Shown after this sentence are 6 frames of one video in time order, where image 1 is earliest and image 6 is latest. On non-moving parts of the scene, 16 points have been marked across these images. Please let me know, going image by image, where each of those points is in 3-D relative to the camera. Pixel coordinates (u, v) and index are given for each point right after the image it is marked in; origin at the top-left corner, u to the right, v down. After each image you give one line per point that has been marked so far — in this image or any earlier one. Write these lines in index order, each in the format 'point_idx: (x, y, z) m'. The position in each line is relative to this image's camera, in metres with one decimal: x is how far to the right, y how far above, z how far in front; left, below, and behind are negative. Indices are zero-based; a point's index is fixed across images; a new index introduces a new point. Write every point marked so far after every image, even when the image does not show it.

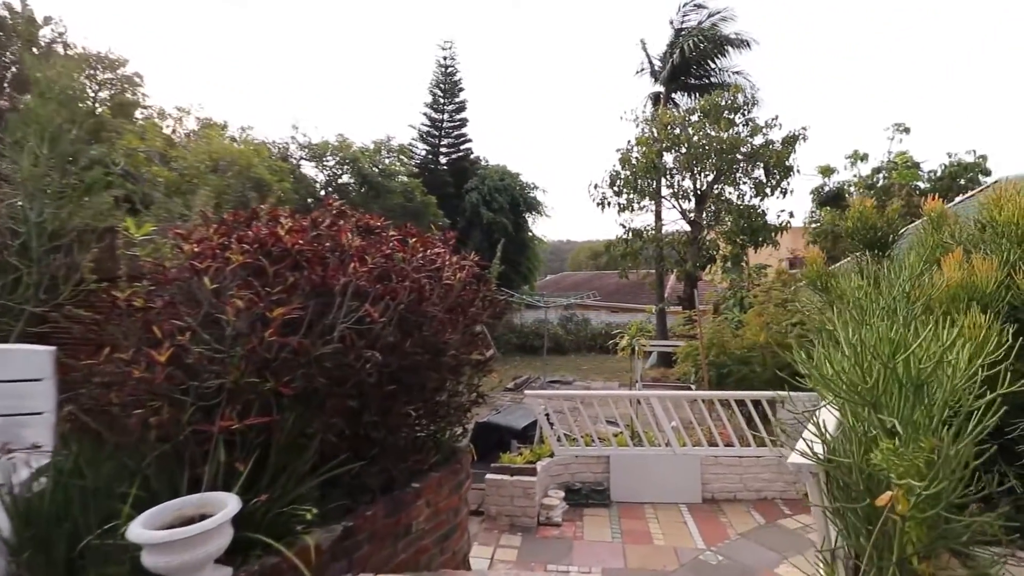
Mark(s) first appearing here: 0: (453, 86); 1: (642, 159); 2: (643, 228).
0: (-1.7, +5.7, +14.8) m
1: (+2.4, +2.4, +9.8) m
2: (+2.7, +1.2, +10.6) m
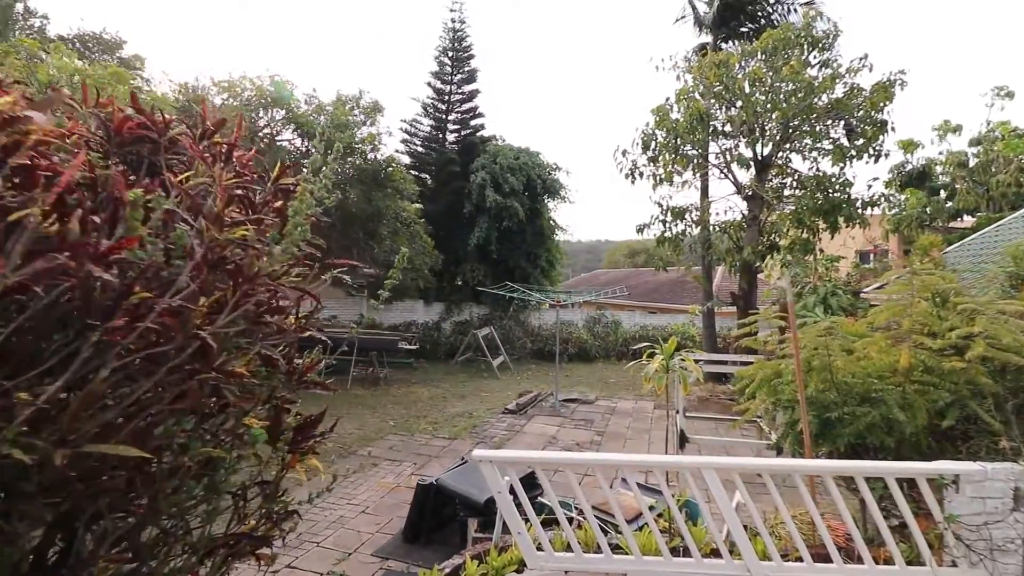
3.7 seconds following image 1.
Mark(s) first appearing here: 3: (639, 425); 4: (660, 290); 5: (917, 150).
0: (-1.3, +5.8, +12.9) m
1: (+2.5, +2.5, +7.6) m
2: (+2.8, +1.3, +8.4) m
3: (+1.6, -1.7, +6.4) m
4: (+4.7, -0.1, +16.8) m
5: (+9.0, +3.1, +11.7) m
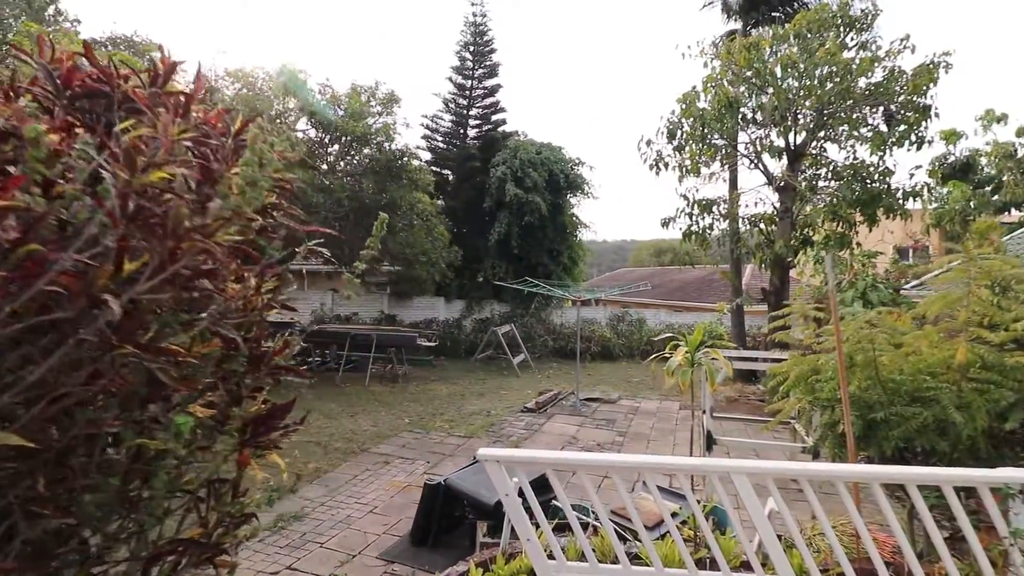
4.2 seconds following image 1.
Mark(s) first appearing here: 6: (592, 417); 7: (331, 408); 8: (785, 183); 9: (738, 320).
0: (-0.7, +5.8, +12.8) m
1: (+2.8, +2.6, +7.3) m
2: (+3.1, +1.4, +8.1) m
3: (+1.8, -1.6, +6.1) m
4: (+5.4, 0.0, +16.4) m
5: (+9.5, +3.1, +11.1) m
6: (+1.0, -1.6, +6.6) m
7: (-2.3, -1.5, +6.7) m
8: (+4.0, +1.6, +7.7) m
9: (+3.7, -0.5, +8.6) m
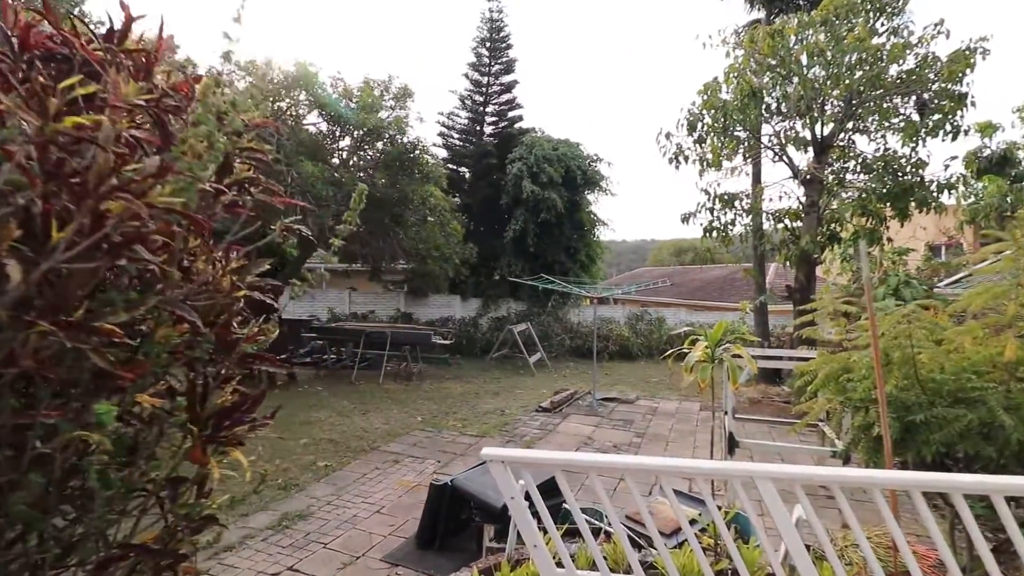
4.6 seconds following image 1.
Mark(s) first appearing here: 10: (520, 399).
0: (-0.3, +5.9, +12.6) m
1: (+3.0, +2.6, +7.1) m
2: (+3.4, +1.4, +7.8) m
3: (+1.9, -1.6, +5.9) m
4: (+6.0, 0.0, +16.0) m
5: (+9.8, +3.2, +10.6) m
6: (+1.2, -1.6, +6.5) m
7: (-2.1, -1.5, +6.6) m
8: (+4.3, +1.6, +7.5) m
9: (+4.0, -0.5, +8.3) m
10: (+0.1, -1.6, +7.4) m
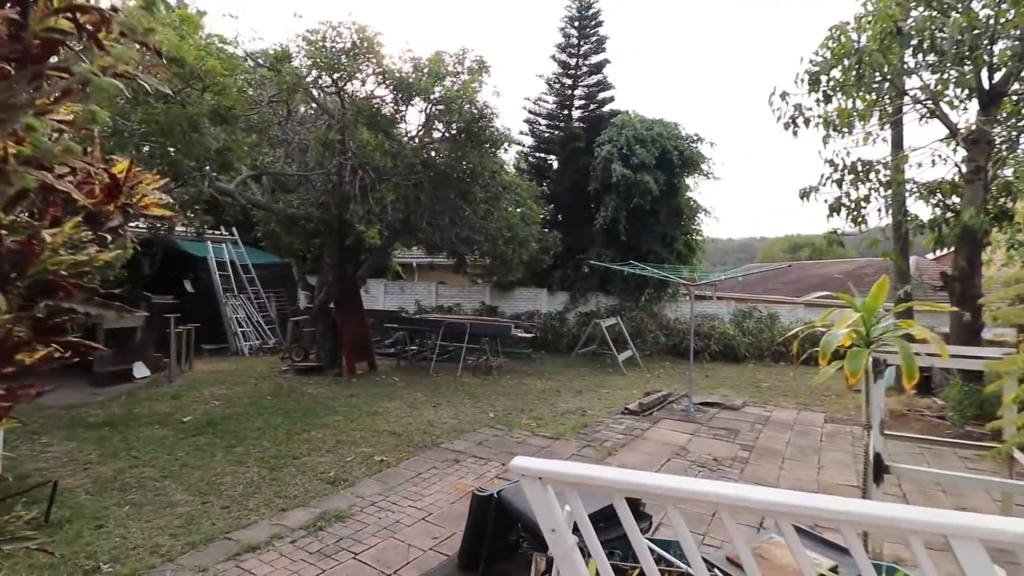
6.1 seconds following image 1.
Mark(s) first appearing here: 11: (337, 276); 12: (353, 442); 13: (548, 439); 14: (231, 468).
0: (+1.7, +6.0, +11.9) m
1: (+4.0, +2.8, +5.8) m
2: (+4.5, +1.5, +6.5) m
3: (+2.7, -1.4, +4.9) m
4: (+8.5, +0.2, +14.1) m
5: (+11.4, +3.3, +8.0) m
6: (+2.1, -1.4, +5.5) m
7: (-1.1, -1.3, +6.3) m
8: (+5.3, +1.7, +6.0) m
9: (+5.1, -0.3, +6.9) m
10: (+1.2, -1.4, +6.7) m
11: (-2.6, +0.2, +7.6) m
12: (-1.4, -1.3, +4.6) m
13: (+0.3, -1.4, +4.8) m
14: (-2.1, -1.3, +3.9) m
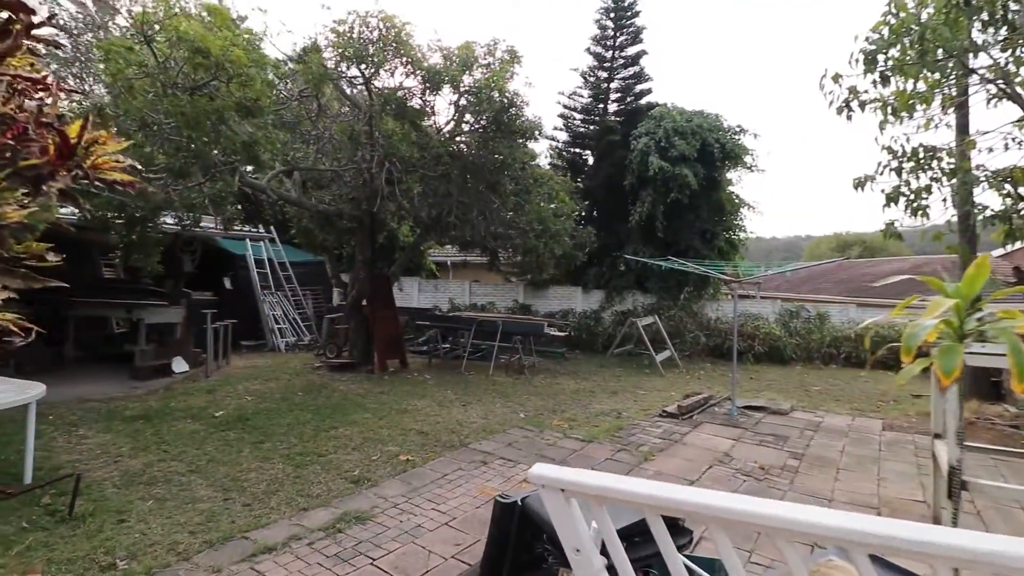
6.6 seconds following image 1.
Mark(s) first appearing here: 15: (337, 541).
0: (+2.5, +6.1, +11.6) m
1: (+4.3, +2.8, +5.3) m
2: (+4.9, +1.6, +6.0) m
3: (+3.0, -1.4, +4.5) m
4: (+9.4, +0.2, +13.3) m
5: (+11.8, +3.3, +7.0) m
6: (+2.4, -1.4, +5.2) m
7: (-0.8, -1.3, +6.2) m
8: (+5.6, +1.8, +5.4) m
9: (+5.5, -0.3, +6.3) m
10: (+1.6, -1.4, +6.4) m
11: (-2.1, +0.2, +7.6) m
12: (-1.1, -1.3, +4.5) m
13: (+0.6, -1.3, +4.6) m
14: (-1.9, -1.3, +3.9) m
15: (-0.9, -1.3, +2.7) m
